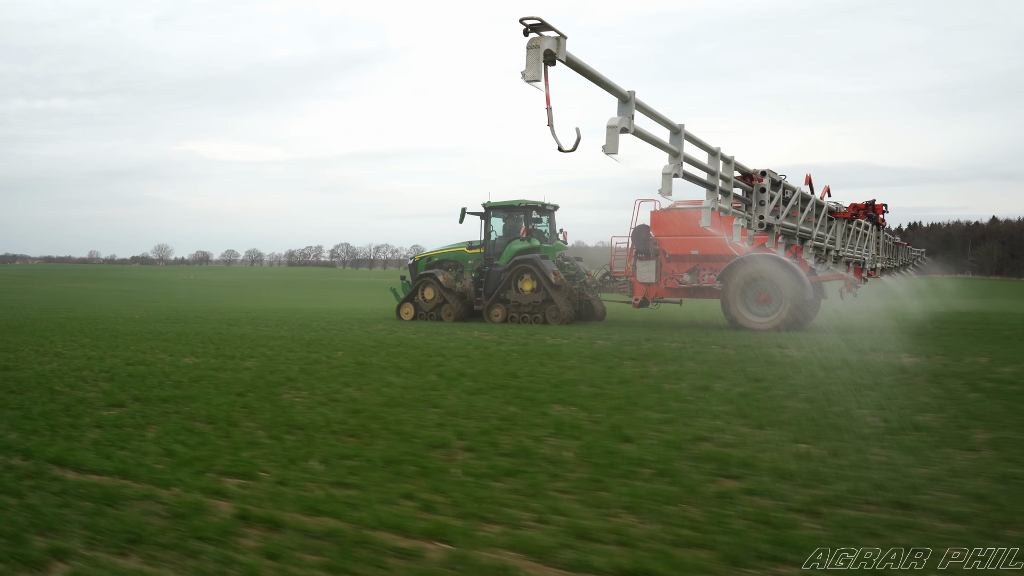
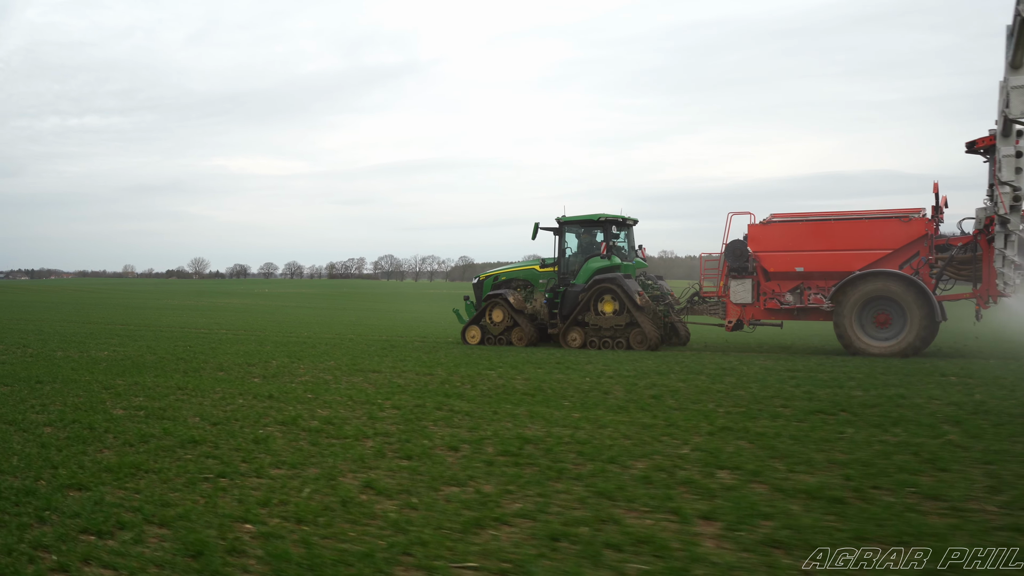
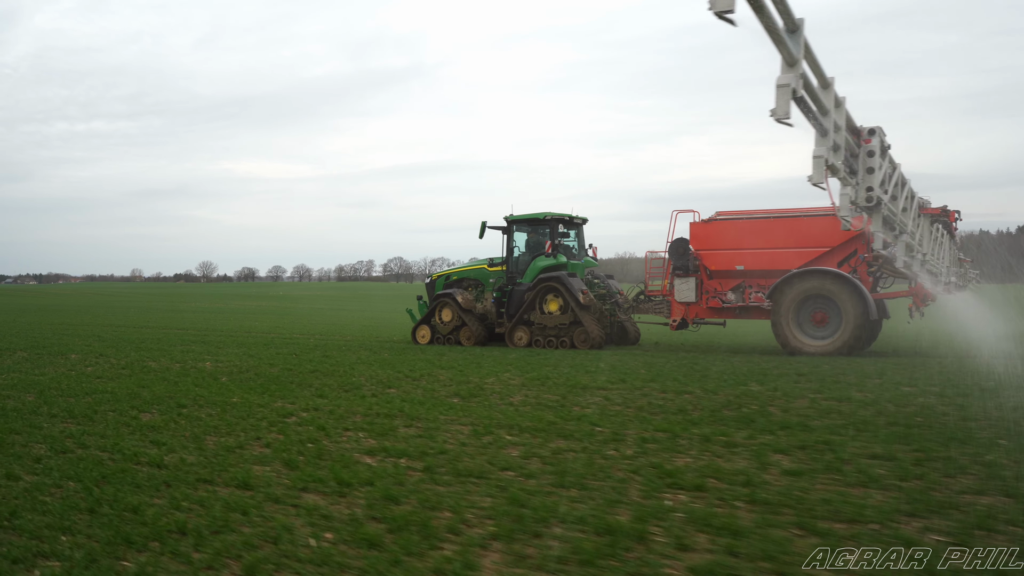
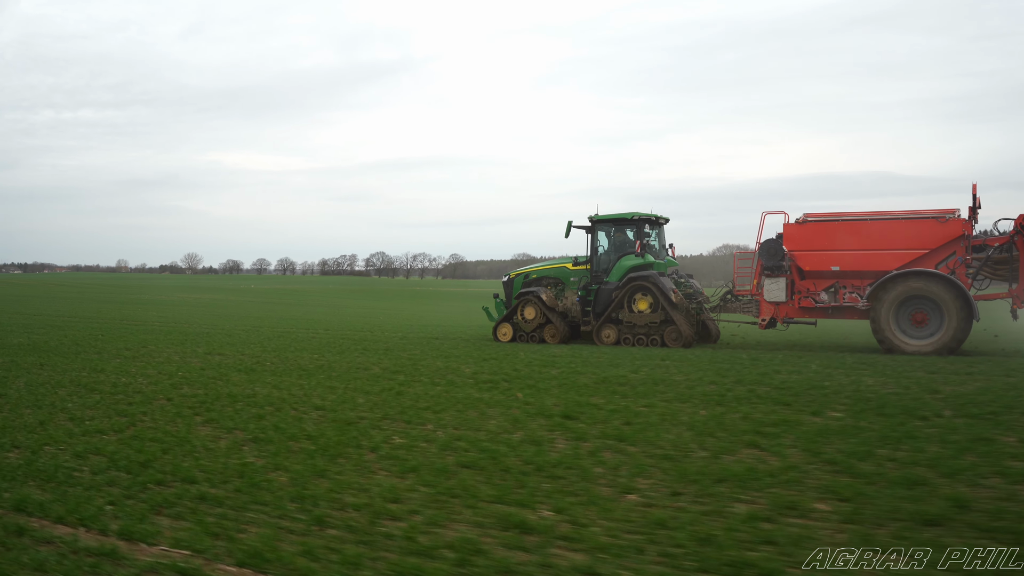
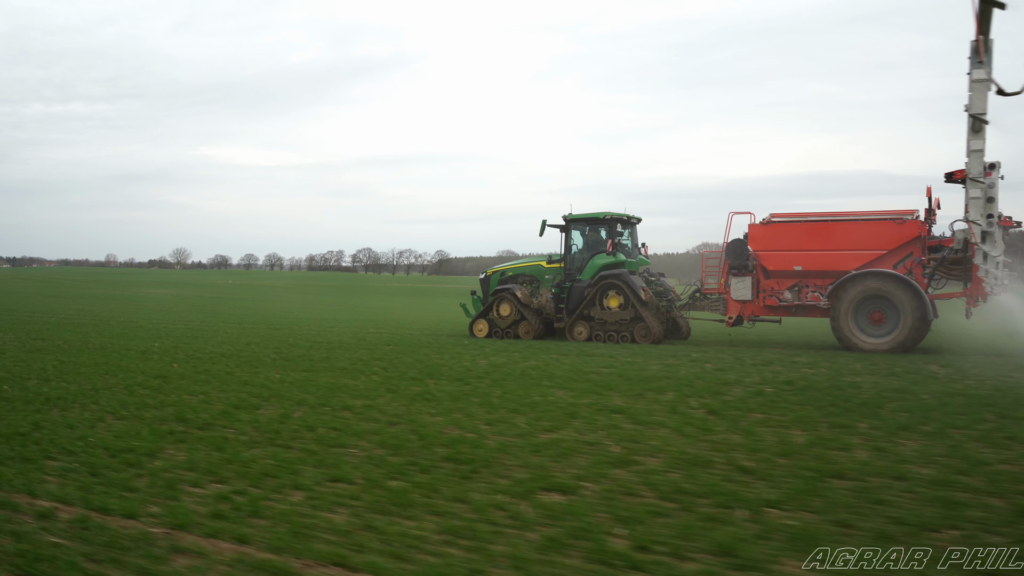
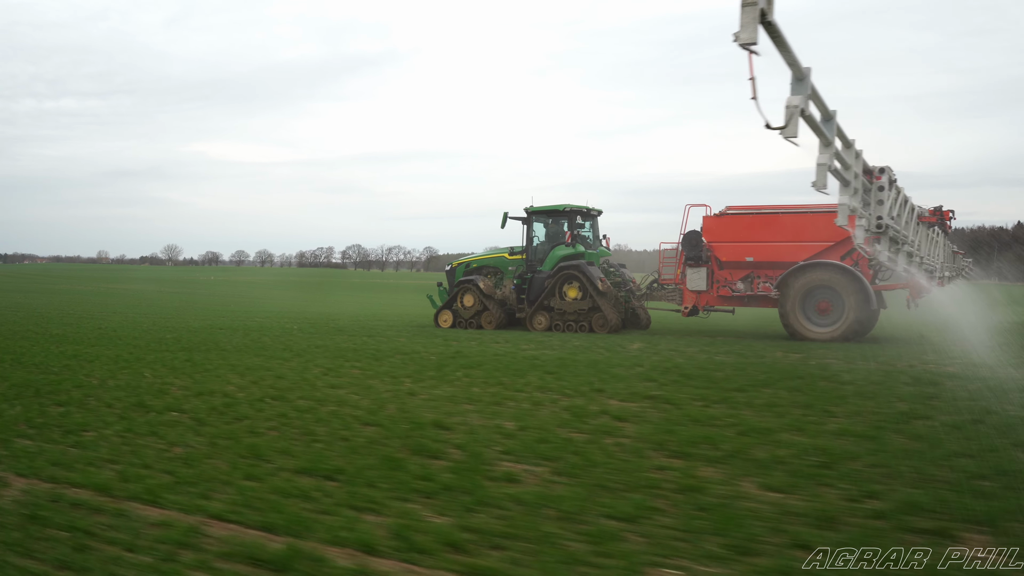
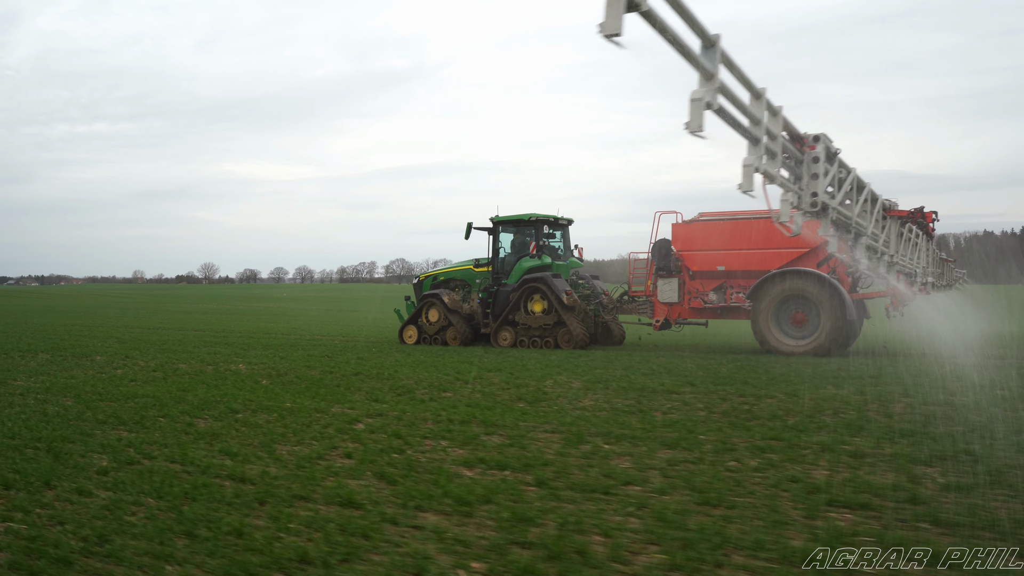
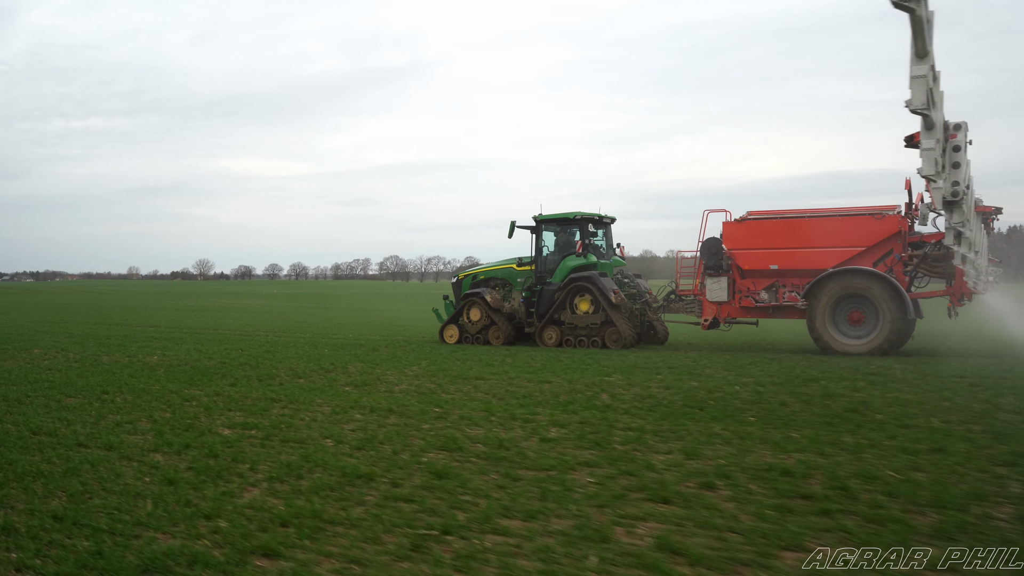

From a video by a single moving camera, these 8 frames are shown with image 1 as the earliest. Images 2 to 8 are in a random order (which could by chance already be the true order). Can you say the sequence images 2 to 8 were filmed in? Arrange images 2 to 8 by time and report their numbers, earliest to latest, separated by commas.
6, 5, 4, 2, 8, 3, 7
